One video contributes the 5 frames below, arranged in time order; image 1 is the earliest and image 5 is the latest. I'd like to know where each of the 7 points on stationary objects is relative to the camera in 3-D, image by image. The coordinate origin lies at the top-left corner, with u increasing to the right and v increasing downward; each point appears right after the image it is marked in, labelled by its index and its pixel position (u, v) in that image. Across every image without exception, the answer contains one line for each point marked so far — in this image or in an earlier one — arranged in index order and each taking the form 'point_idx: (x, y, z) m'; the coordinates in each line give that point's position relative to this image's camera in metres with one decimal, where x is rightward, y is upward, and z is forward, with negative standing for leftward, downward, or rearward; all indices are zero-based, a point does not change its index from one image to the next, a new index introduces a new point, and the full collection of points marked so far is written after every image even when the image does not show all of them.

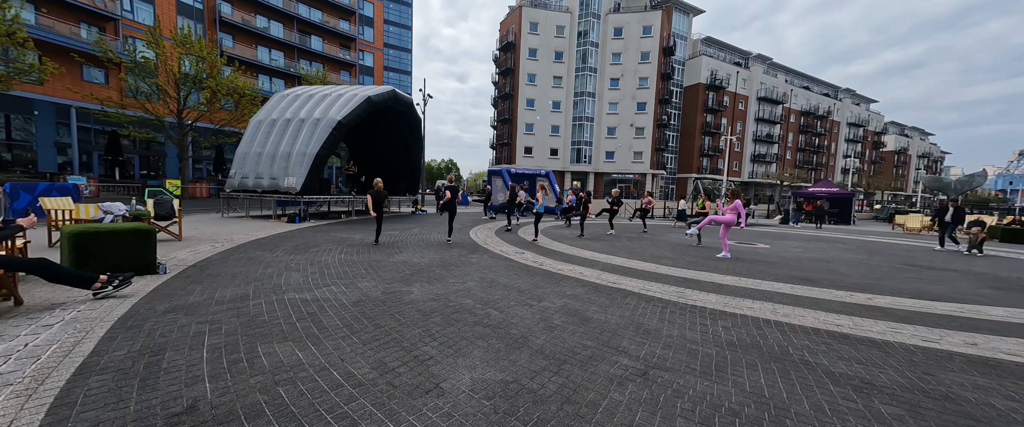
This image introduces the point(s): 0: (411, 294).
0: (-1.4, -1.2, +4.5) m
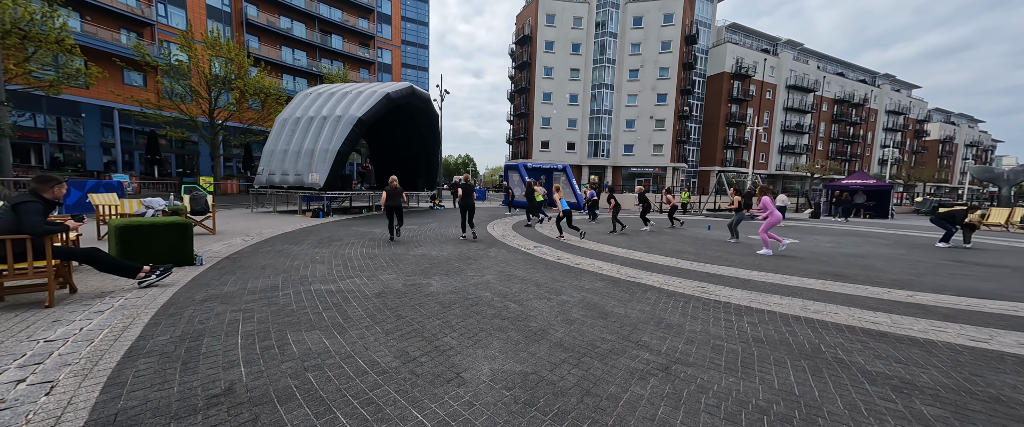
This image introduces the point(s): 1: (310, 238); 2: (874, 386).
0: (-1.2, -1.1, +4.6) m
1: (-5.3, -0.6, +8.3) m
2: (+2.7, -1.3, +2.3) m
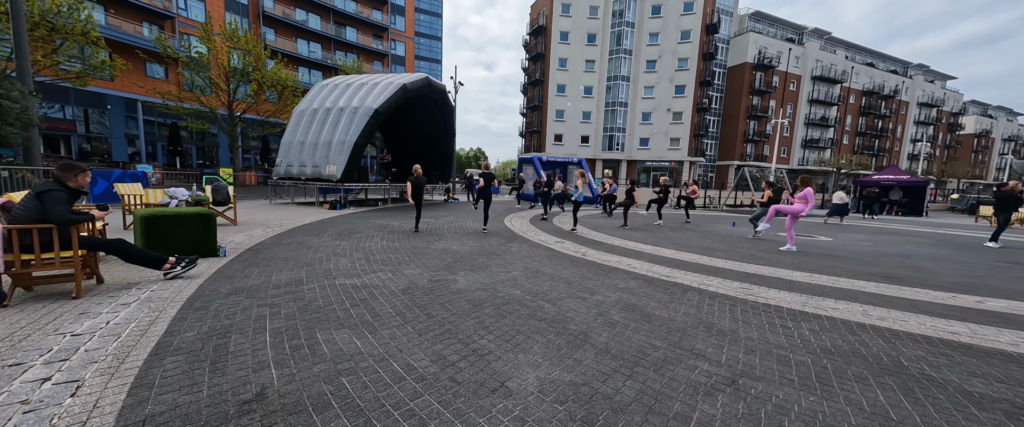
0: (-0.8, -1.0, +4.4) m
1: (-4.8, -0.4, +8.2) m
2: (+3.0, -1.3, +2.0) m
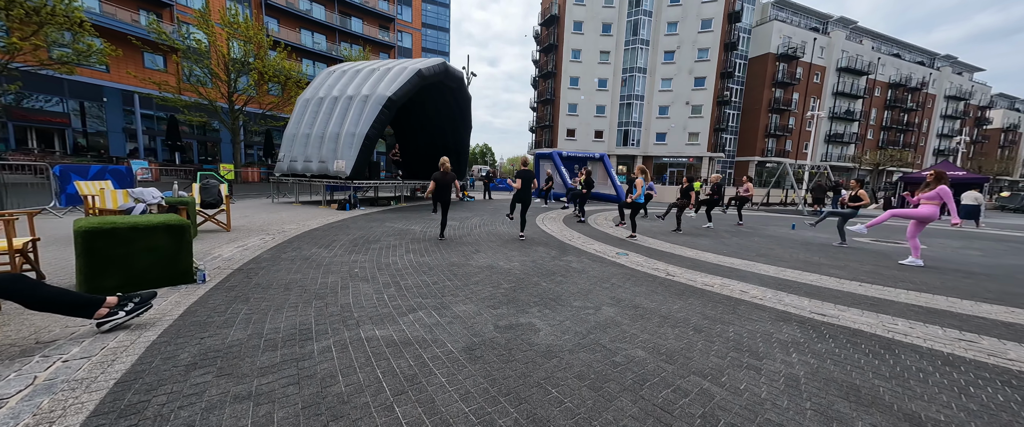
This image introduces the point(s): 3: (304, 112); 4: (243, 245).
0: (+0.3, -1.1, +3.0) m
1: (-3.7, -0.5, +6.8) m
2: (+4.0, -1.4, +0.5) m
3: (-8.8, +4.3, +13.4) m
4: (-5.1, -0.6, +5.9) m
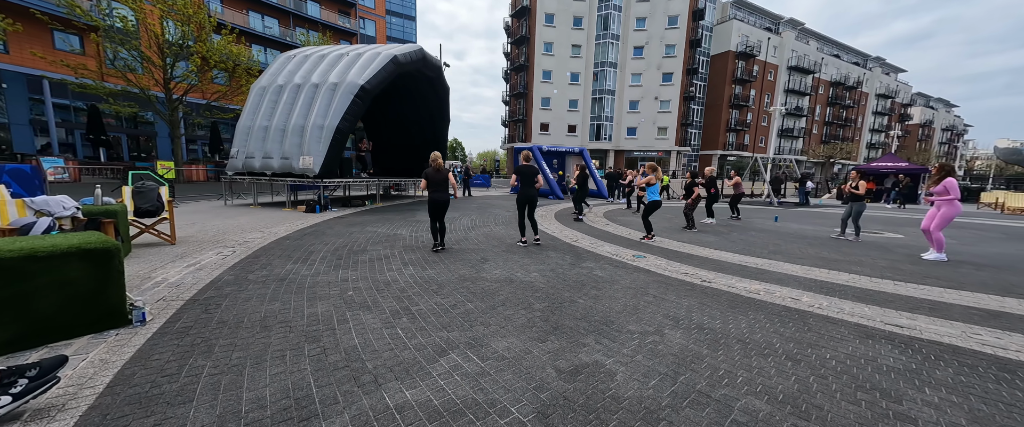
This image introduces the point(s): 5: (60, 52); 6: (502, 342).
0: (+0.8, -1.2, +2.4) m
1: (-3.5, -0.6, +5.8) m
2: (+4.7, -1.5, +0.3) m
3: (-9.4, +4.2, +11.8) m
4: (-4.8, -0.8, +4.8) m
5: (-26.9, +9.6, +18.7) m
6: (-0.1, -1.1, +2.8) m
